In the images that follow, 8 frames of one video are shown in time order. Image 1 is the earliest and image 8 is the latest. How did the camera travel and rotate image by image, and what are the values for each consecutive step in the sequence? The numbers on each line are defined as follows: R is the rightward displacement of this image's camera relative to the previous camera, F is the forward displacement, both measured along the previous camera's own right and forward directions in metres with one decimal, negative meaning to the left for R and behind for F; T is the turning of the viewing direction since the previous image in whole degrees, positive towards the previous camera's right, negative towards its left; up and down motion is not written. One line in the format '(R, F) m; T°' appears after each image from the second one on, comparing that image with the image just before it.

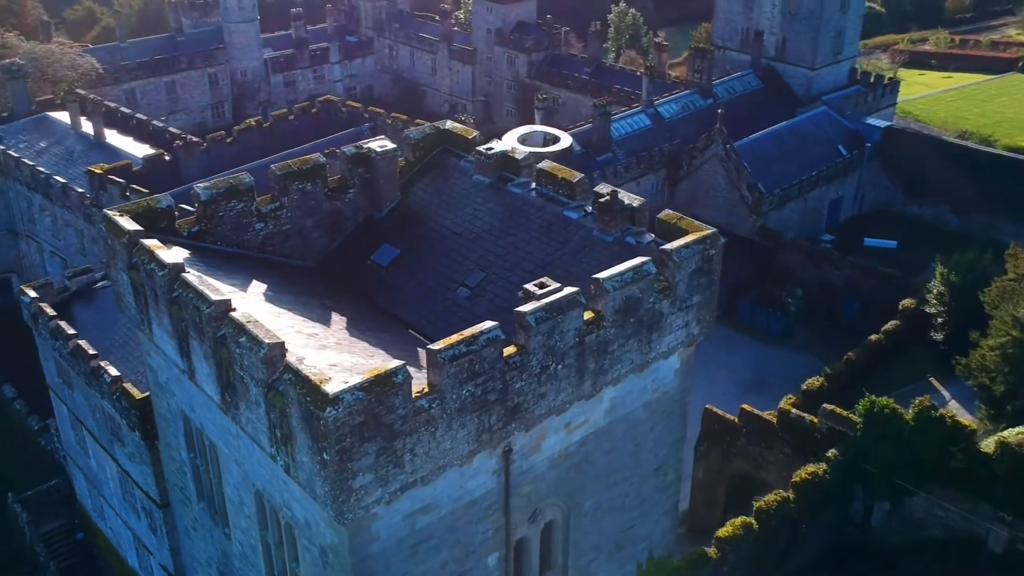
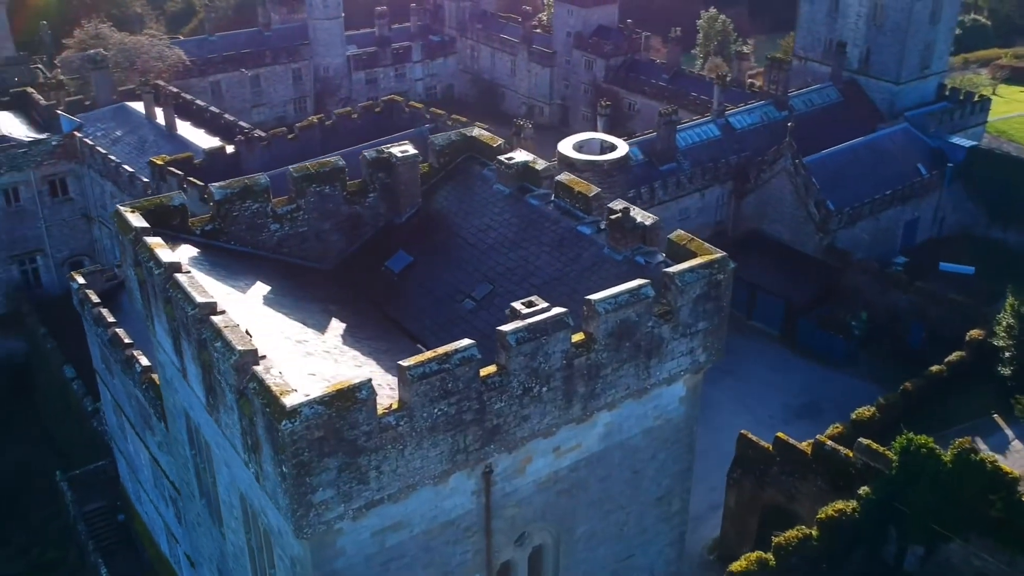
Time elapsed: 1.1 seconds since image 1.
(+1.5, +0.5) m; -5°
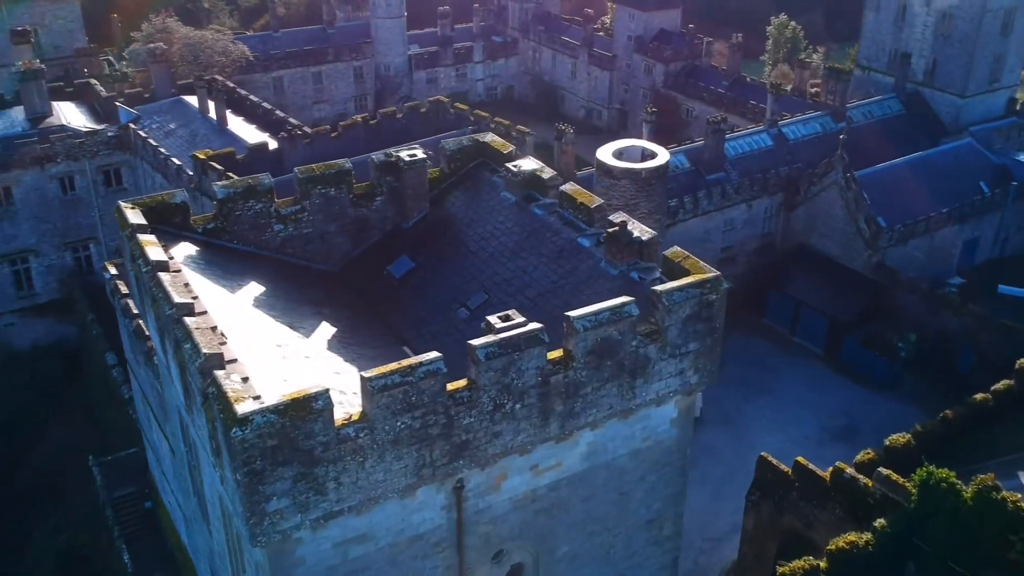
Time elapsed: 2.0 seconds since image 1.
(+1.3, +0.4) m; -4°
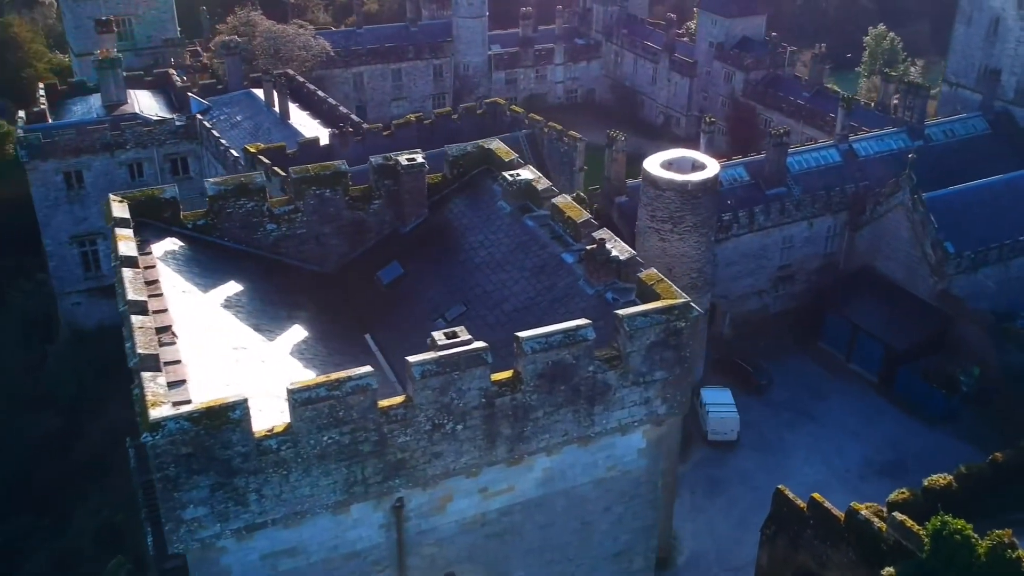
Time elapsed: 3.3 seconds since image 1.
(+2.0, +0.7) m; -6°
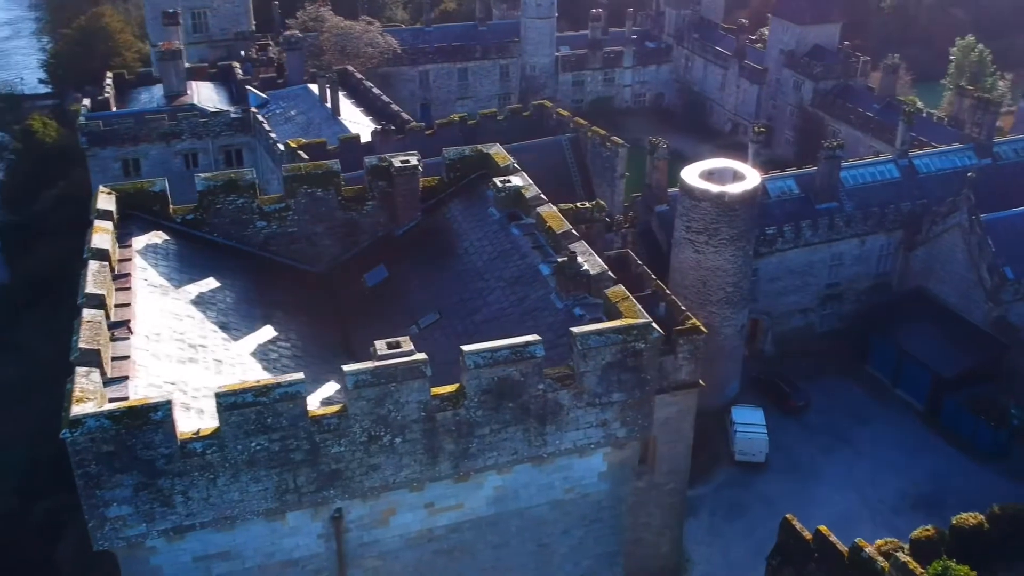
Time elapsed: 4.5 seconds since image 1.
(+1.8, +0.5) m; -5°
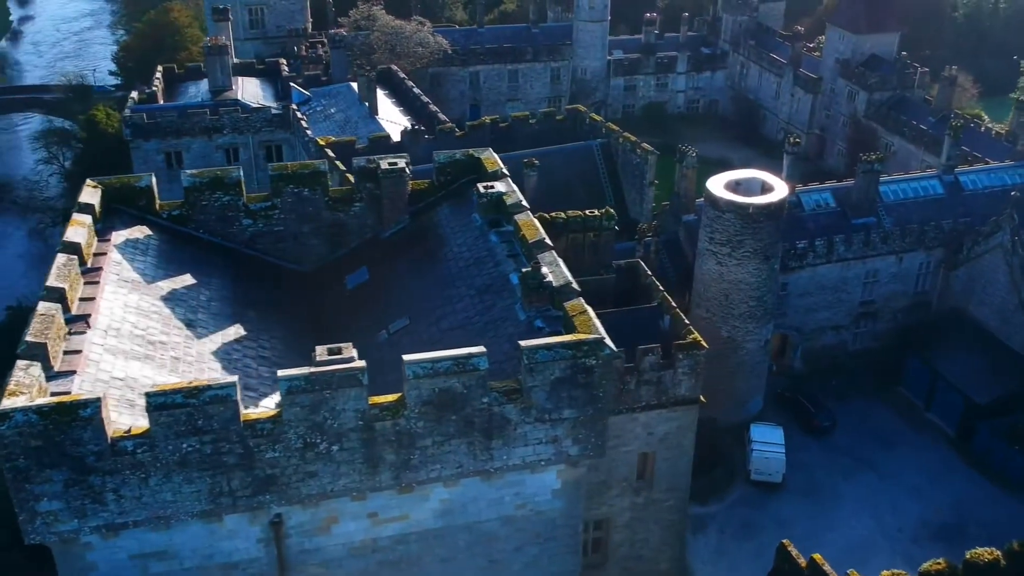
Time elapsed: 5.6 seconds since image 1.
(+1.6, +0.4) m; -4°
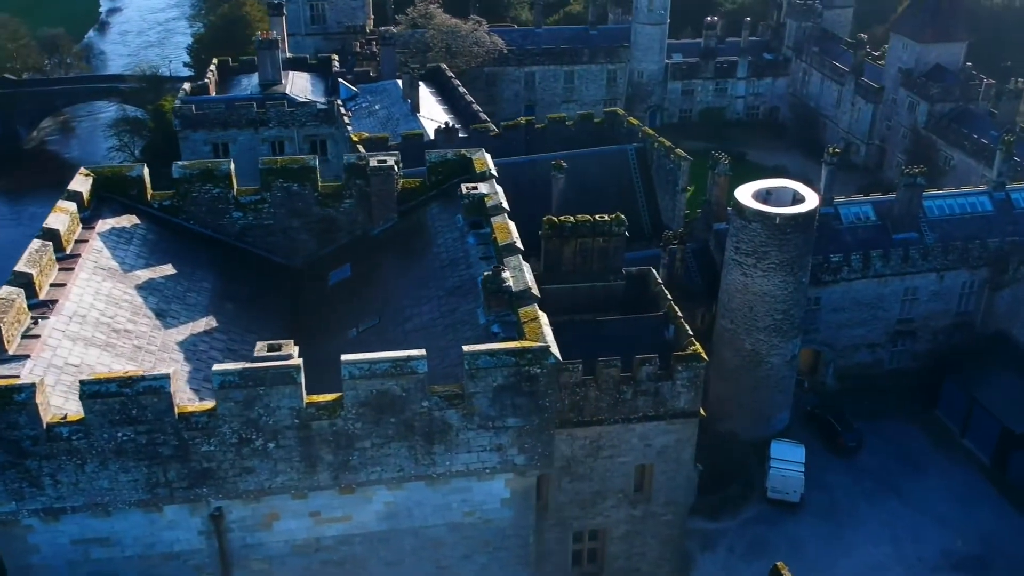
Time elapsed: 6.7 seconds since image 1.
(+1.6, +0.3) m; -4°
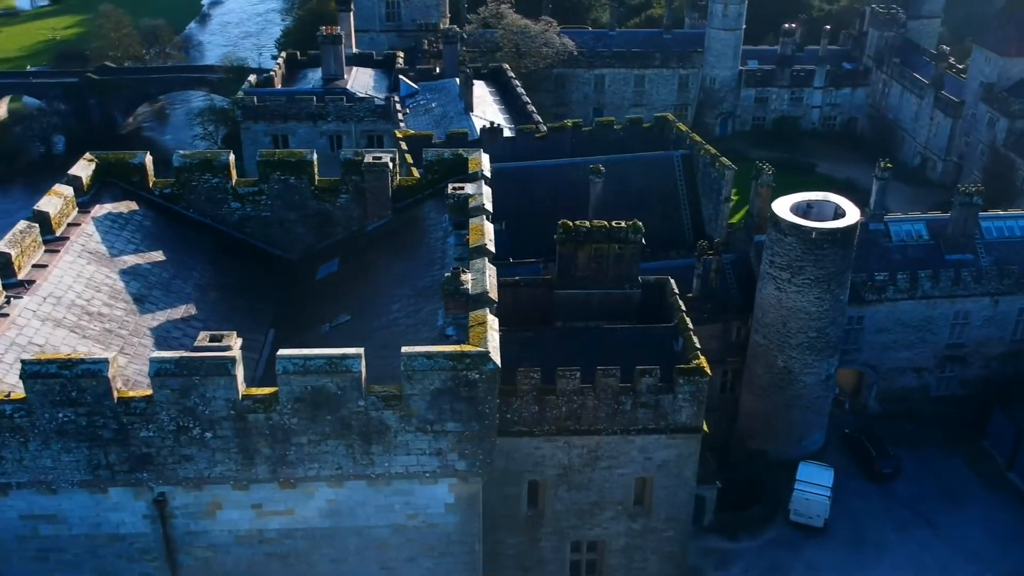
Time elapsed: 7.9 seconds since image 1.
(+1.9, +0.3) m; -5°
